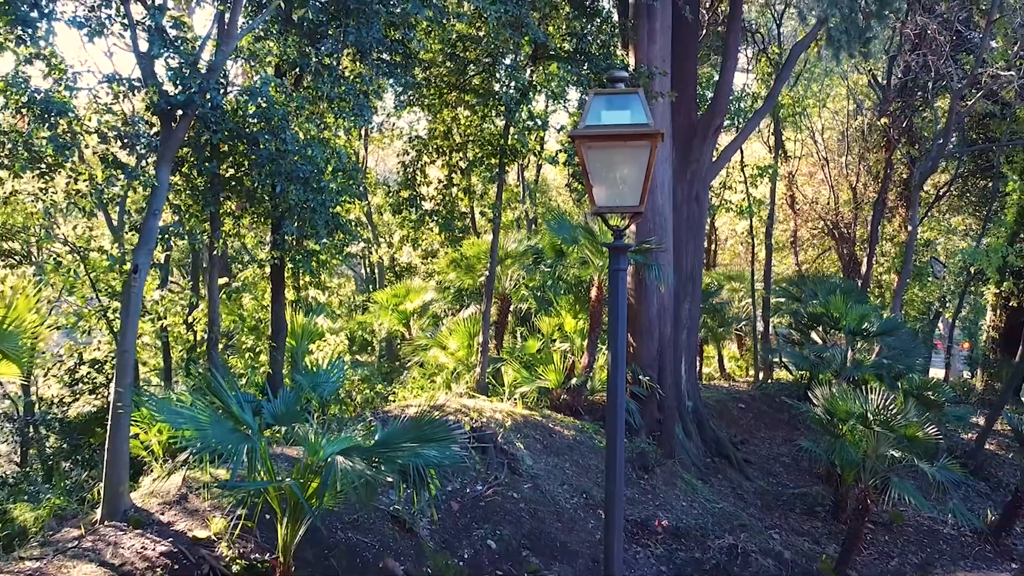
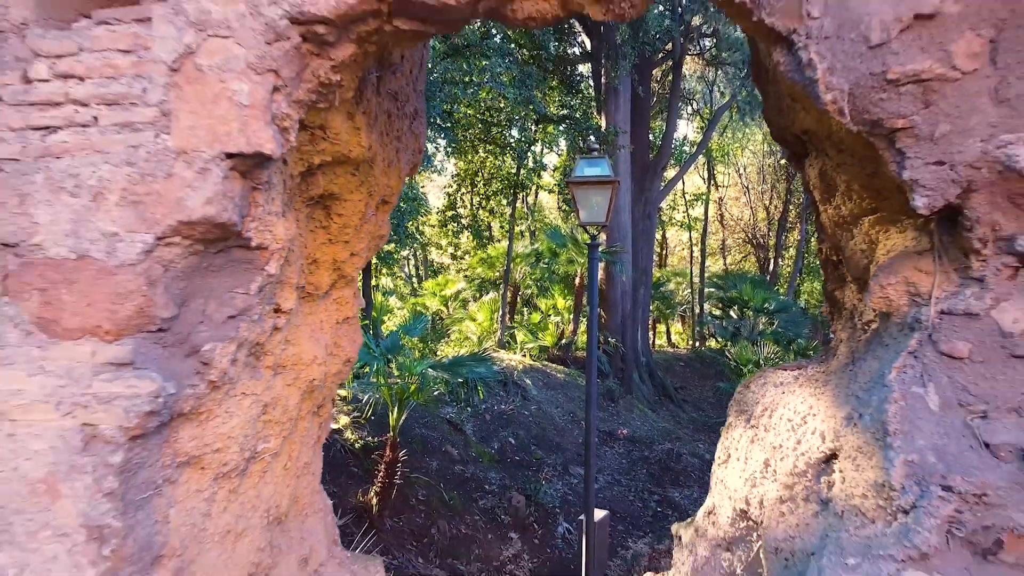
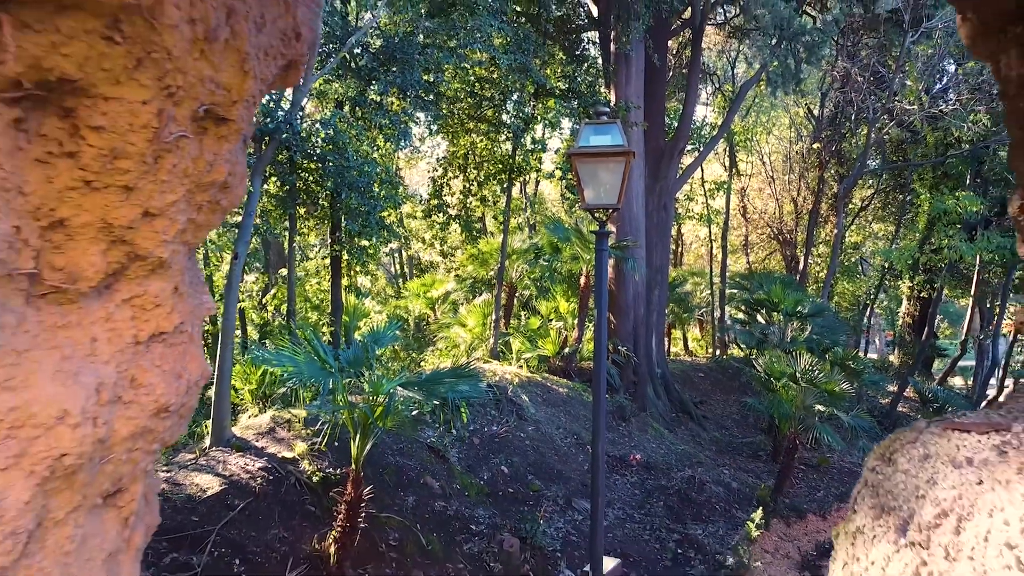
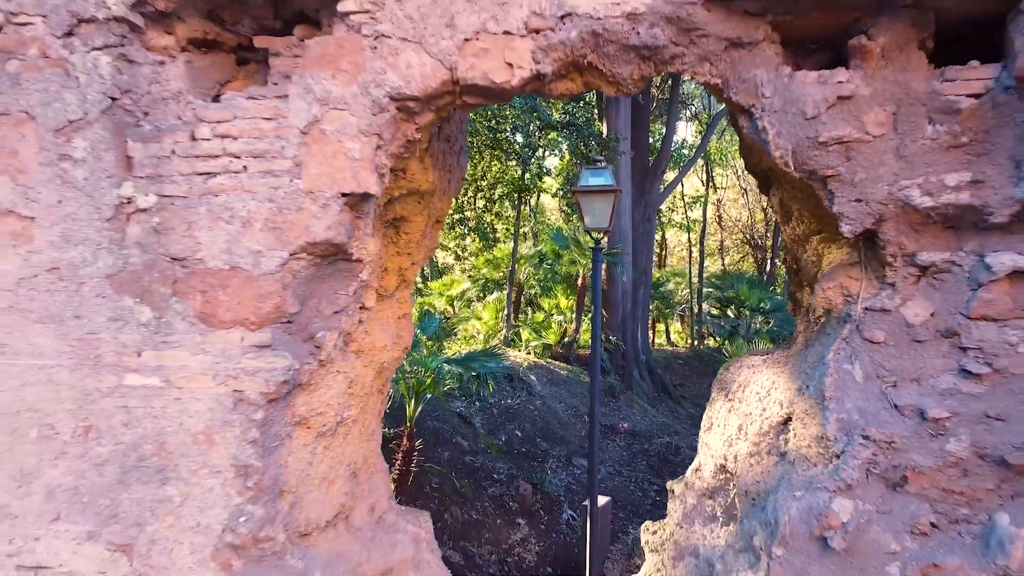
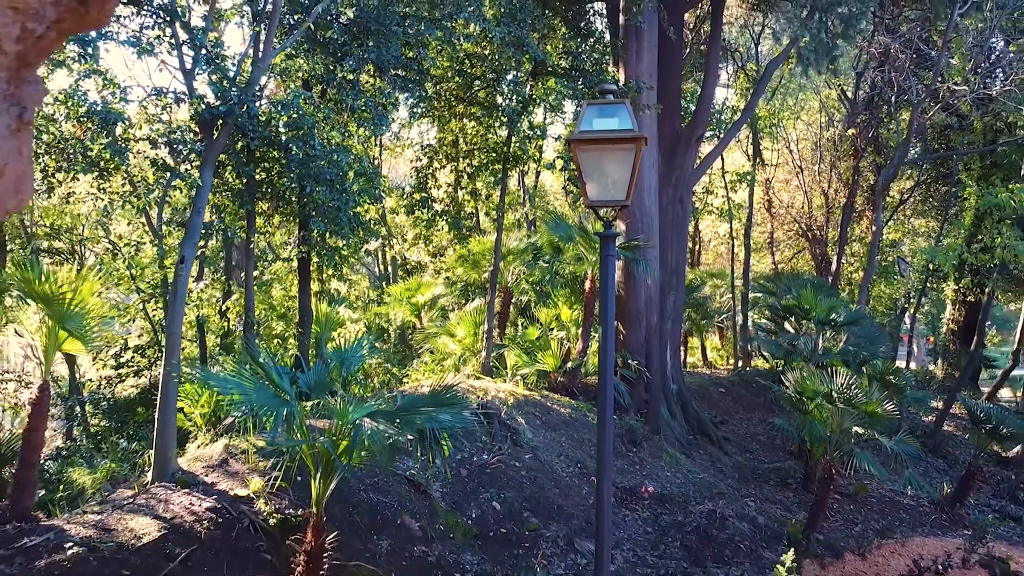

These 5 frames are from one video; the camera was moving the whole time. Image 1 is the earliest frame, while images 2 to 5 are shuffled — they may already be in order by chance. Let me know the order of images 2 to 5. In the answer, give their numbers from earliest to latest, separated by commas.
5, 3, 2, 4
